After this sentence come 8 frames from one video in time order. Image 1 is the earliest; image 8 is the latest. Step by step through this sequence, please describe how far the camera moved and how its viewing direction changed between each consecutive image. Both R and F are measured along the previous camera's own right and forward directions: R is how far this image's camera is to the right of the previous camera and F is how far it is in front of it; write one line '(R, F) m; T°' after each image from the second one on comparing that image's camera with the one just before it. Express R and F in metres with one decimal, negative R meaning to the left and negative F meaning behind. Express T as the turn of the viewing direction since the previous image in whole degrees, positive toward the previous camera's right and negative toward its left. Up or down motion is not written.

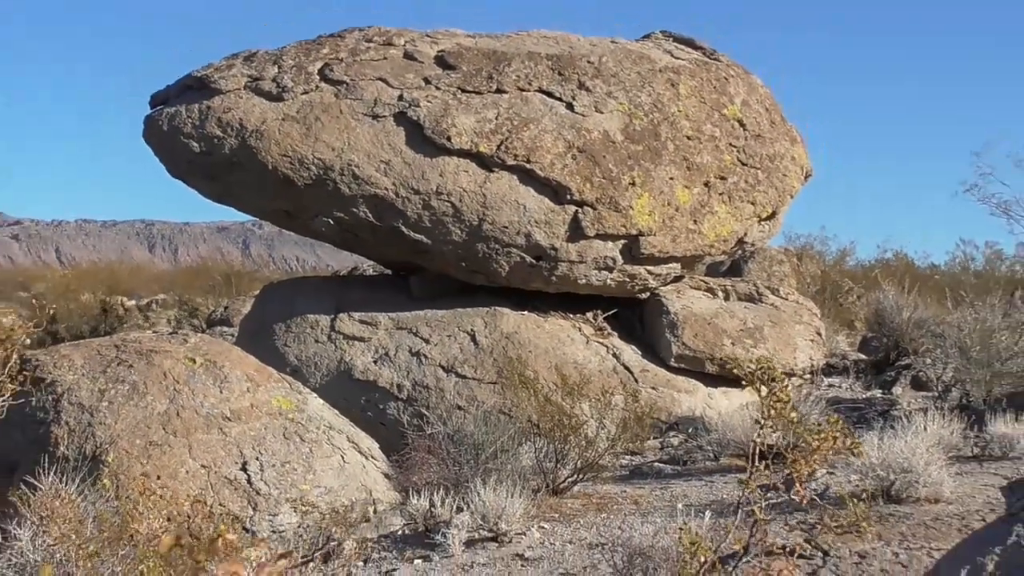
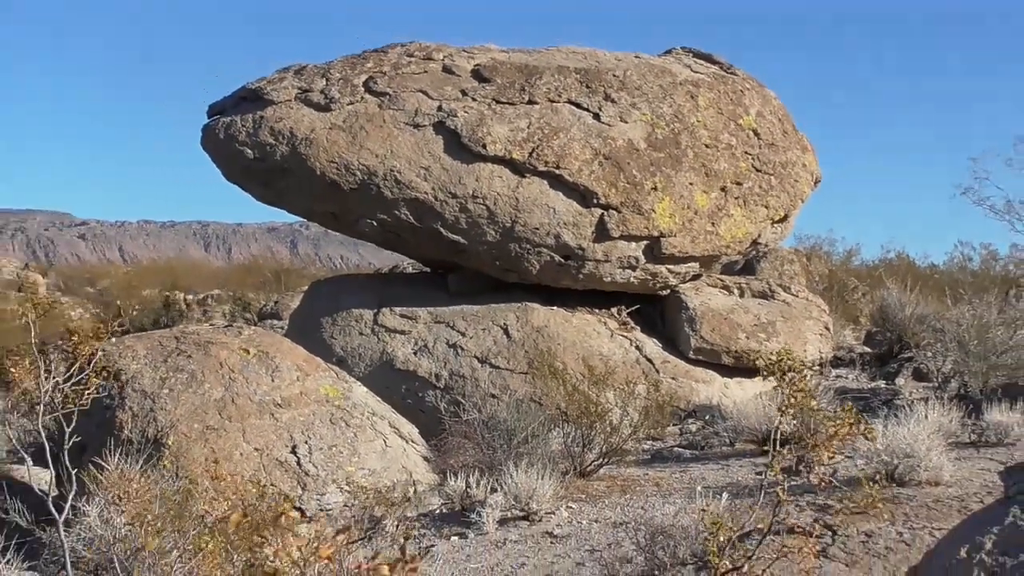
(-0.2, -0.4) m; 0°
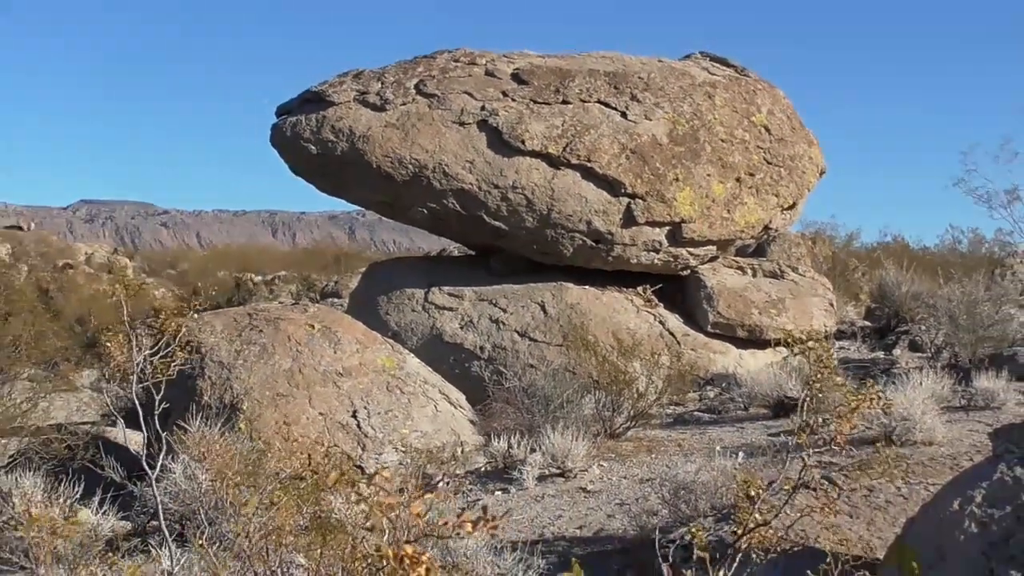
(-0.3, -0.7) m; 0°
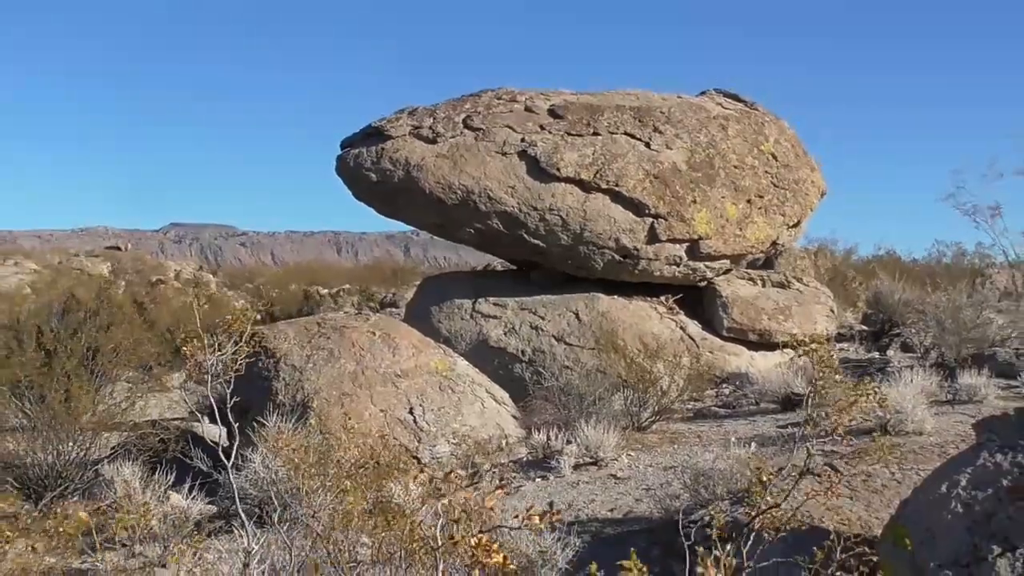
(-0.4, -0.9) m; 0°
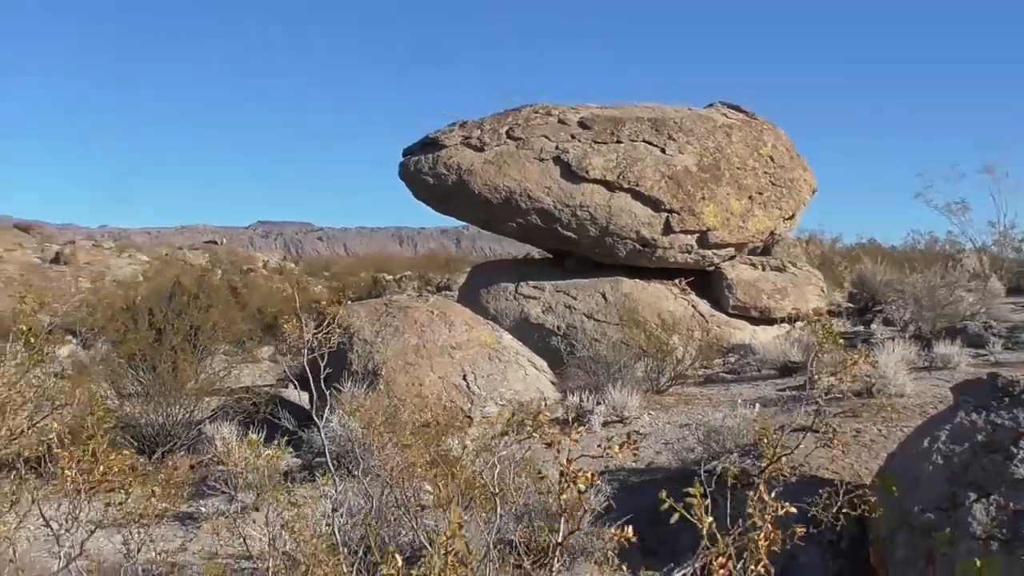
(-0.3, -1.4) m; -1°
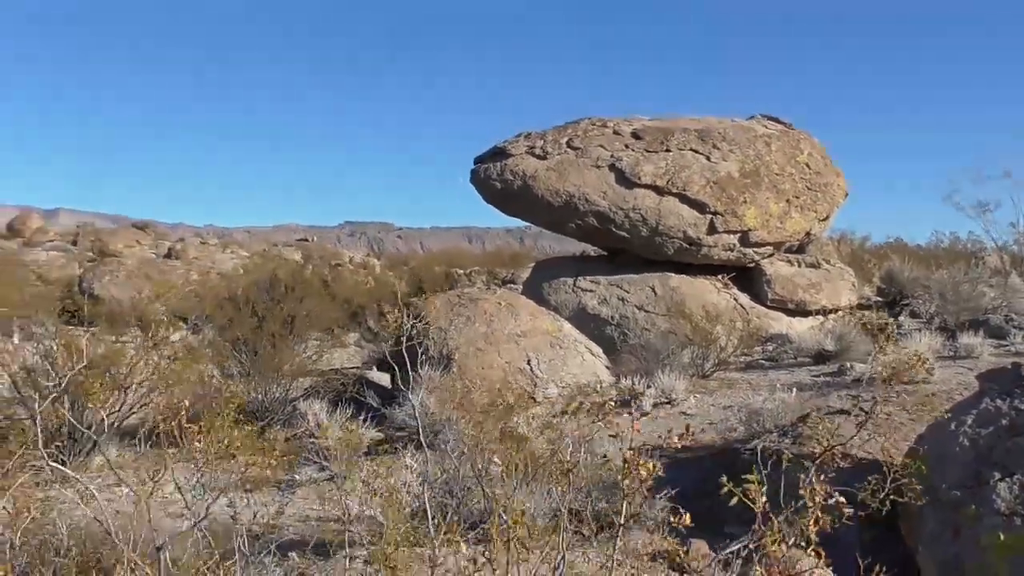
(-0.4, -1.1) m; -2°
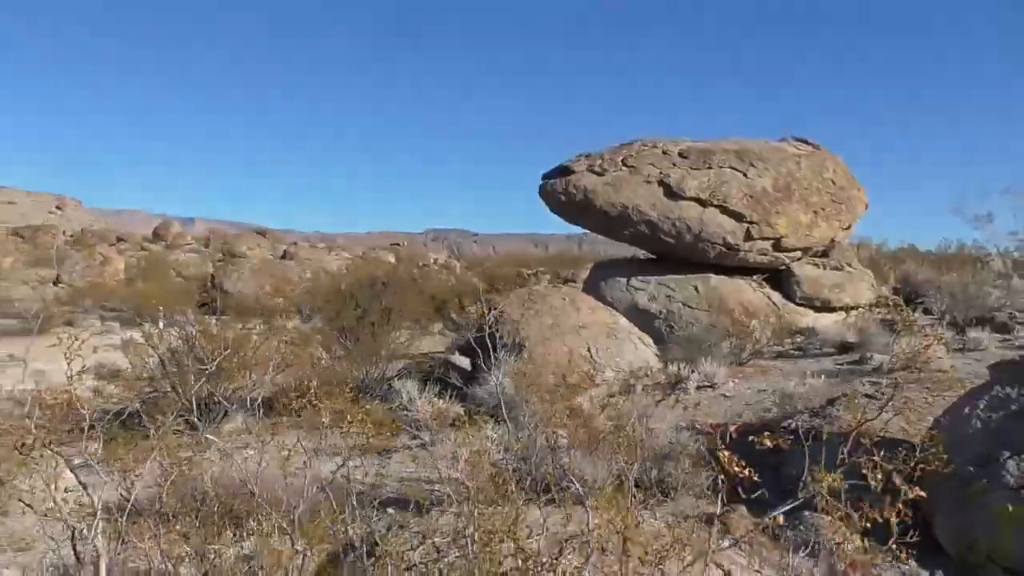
(-0.3, -1.8) m; -3°
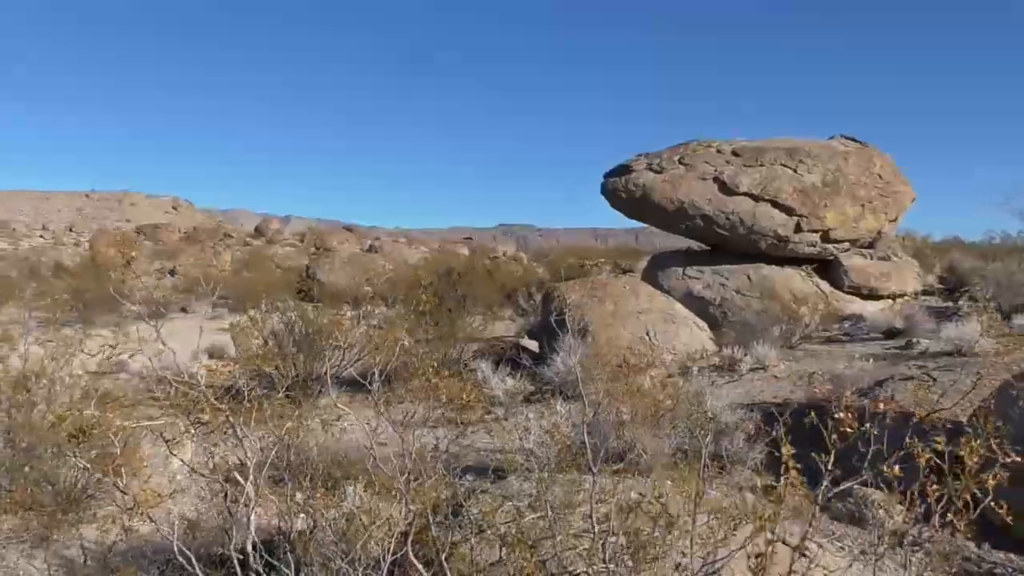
(-0.1, -1.2) m; -4°
